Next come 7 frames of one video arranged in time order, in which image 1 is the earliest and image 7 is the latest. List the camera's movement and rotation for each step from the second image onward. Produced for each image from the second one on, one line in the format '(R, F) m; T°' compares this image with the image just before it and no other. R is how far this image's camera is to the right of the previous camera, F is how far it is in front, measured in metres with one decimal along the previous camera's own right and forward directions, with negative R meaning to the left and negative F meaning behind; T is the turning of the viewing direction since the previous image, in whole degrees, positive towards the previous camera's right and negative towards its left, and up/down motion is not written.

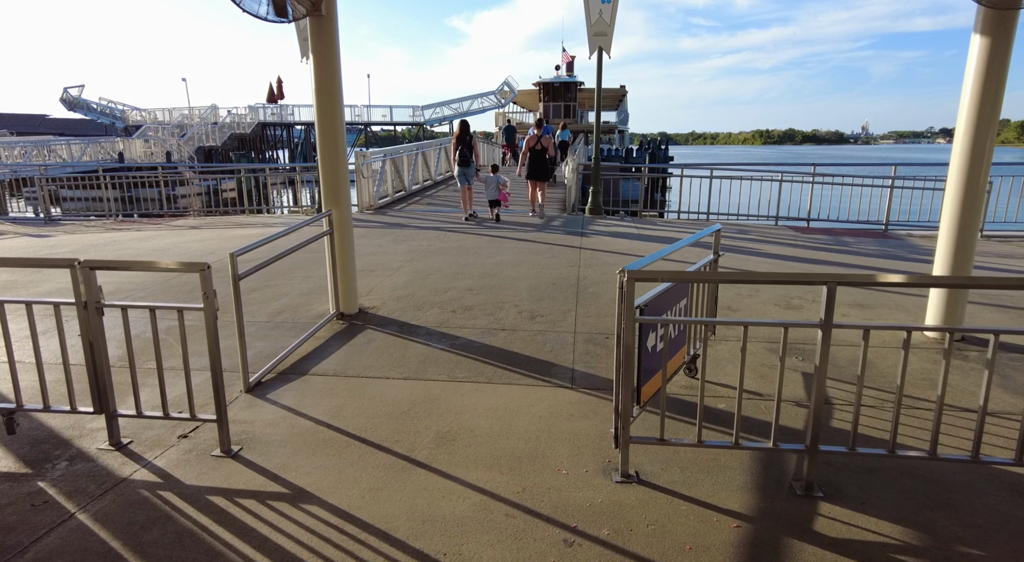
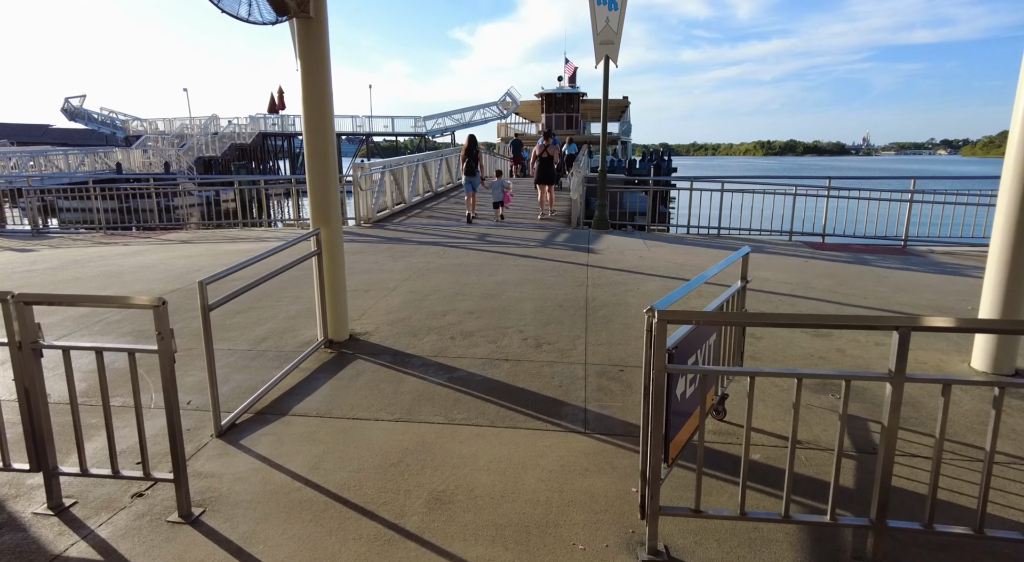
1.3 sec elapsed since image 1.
(0.0, +0.5) m; 0°
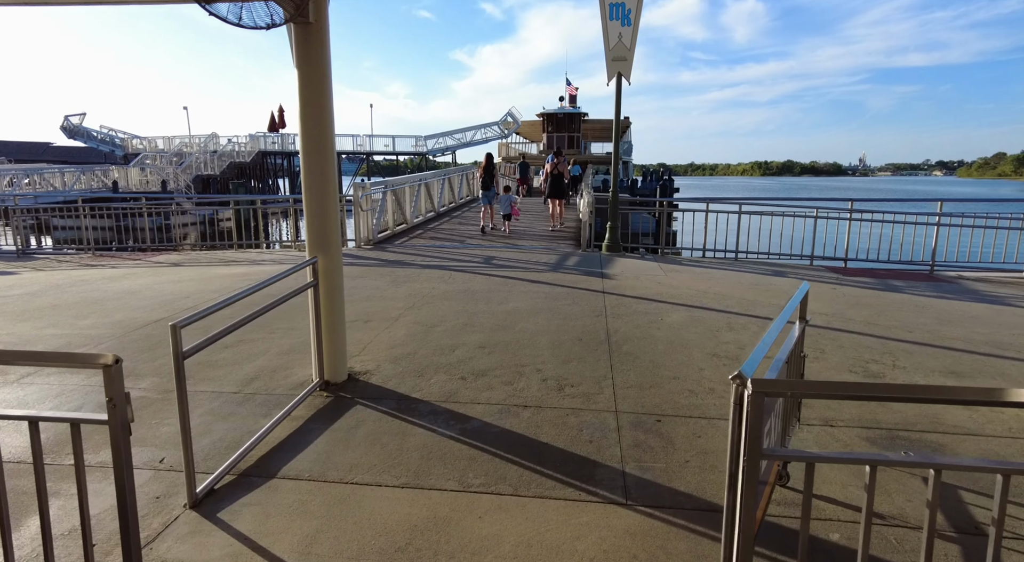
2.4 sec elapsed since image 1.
(-0.2, +0.5) m; 0°
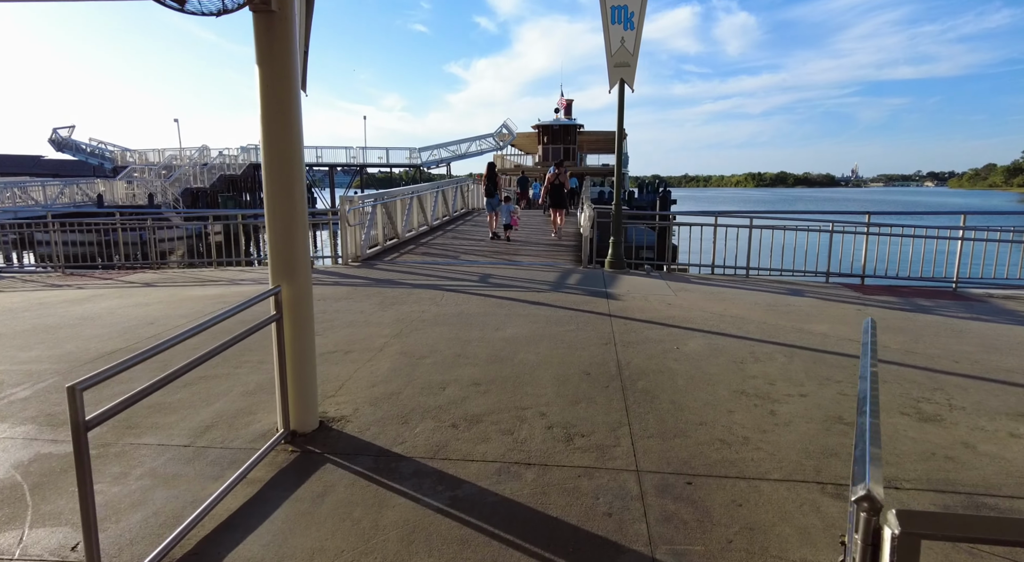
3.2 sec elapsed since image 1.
(0.0, +0.7) m; 0°
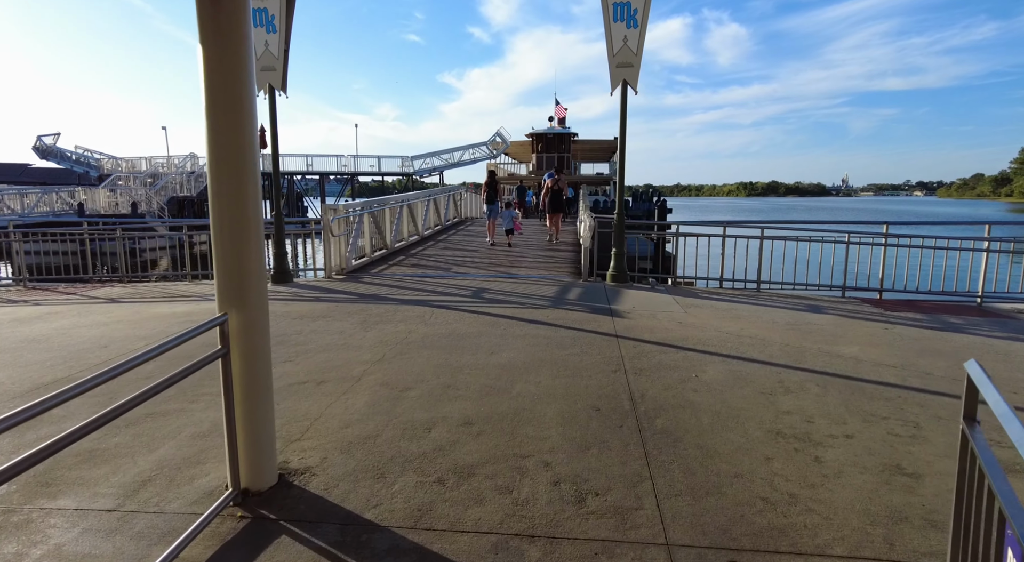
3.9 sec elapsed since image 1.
(0.0, +0.7) m; +1°
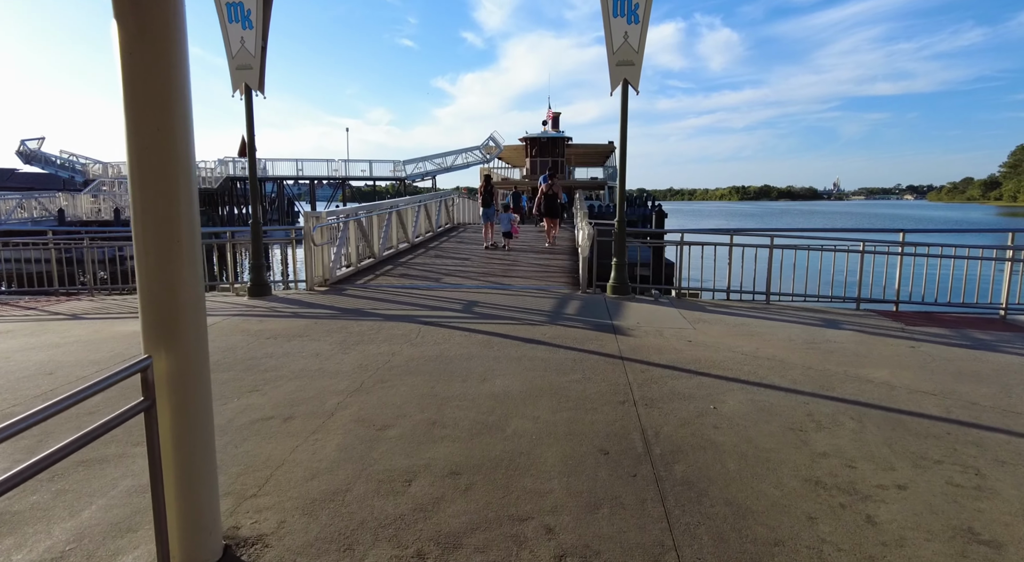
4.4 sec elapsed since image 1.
(0.0, +0.6) m; +1°
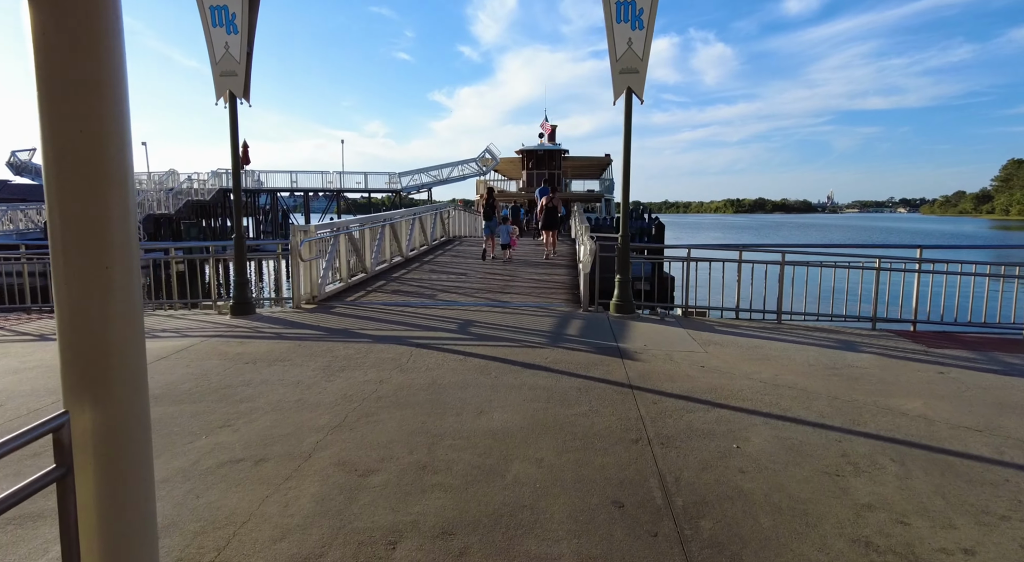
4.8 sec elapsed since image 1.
(0.0, +0.5) m; 0°
